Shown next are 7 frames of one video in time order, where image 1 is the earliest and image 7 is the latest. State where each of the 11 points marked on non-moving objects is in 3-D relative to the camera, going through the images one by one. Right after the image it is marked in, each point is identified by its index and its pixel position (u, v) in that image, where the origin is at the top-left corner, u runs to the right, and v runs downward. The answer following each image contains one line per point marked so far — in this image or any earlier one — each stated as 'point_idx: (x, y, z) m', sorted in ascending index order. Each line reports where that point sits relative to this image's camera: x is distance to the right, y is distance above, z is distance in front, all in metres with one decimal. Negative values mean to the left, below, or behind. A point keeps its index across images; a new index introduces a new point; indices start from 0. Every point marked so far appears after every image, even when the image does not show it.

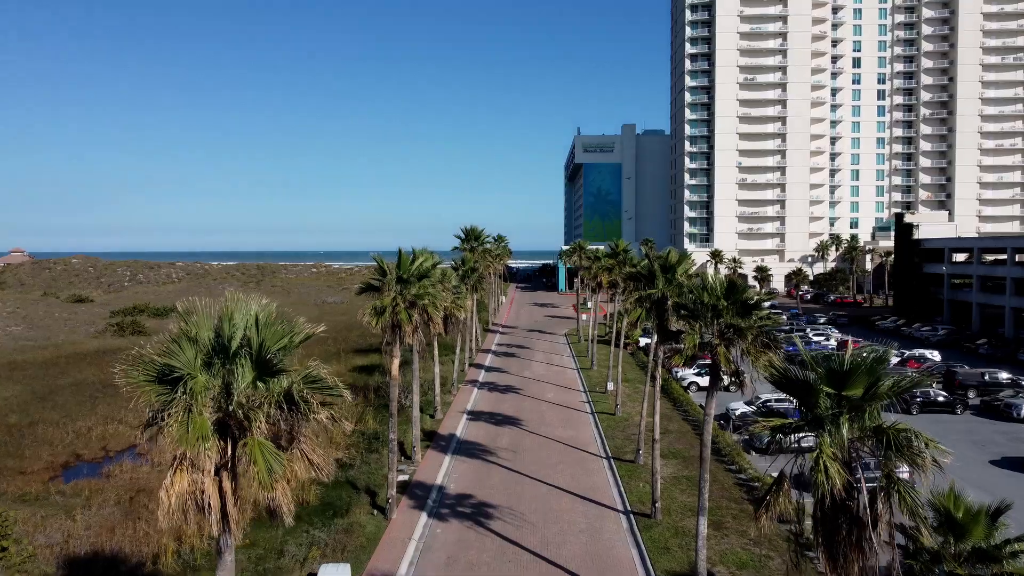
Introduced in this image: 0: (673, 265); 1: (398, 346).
0: (+4.3, +0.6, +16.3) m
1: (-3.2, -1.7, +17.0) m
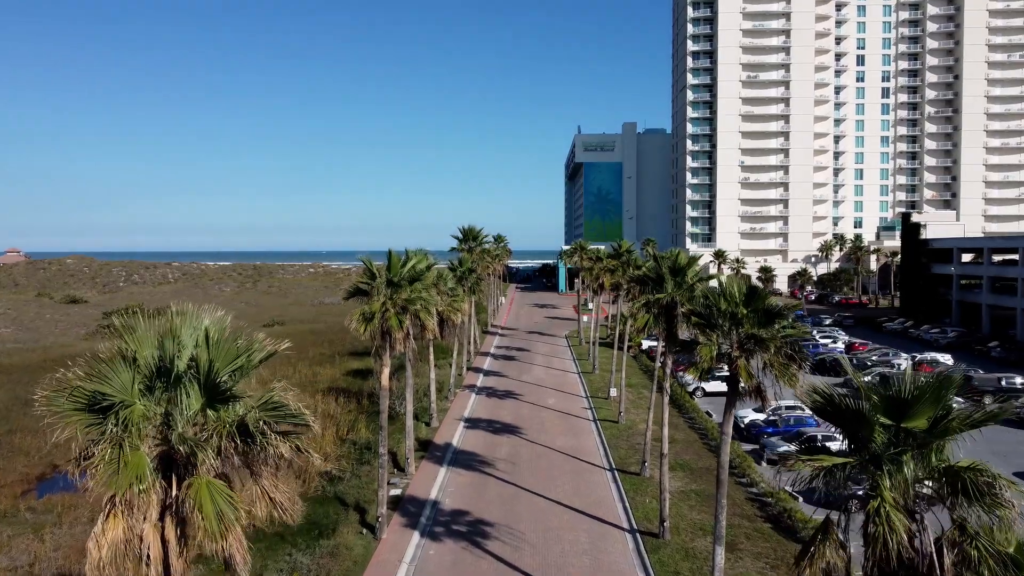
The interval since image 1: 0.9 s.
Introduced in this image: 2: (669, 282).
0: (+4.2, +0.5, +15.2) m
1: (-3.2, -1.8, +15.9) m
2: (+3.9, +0.2, +15.2) m
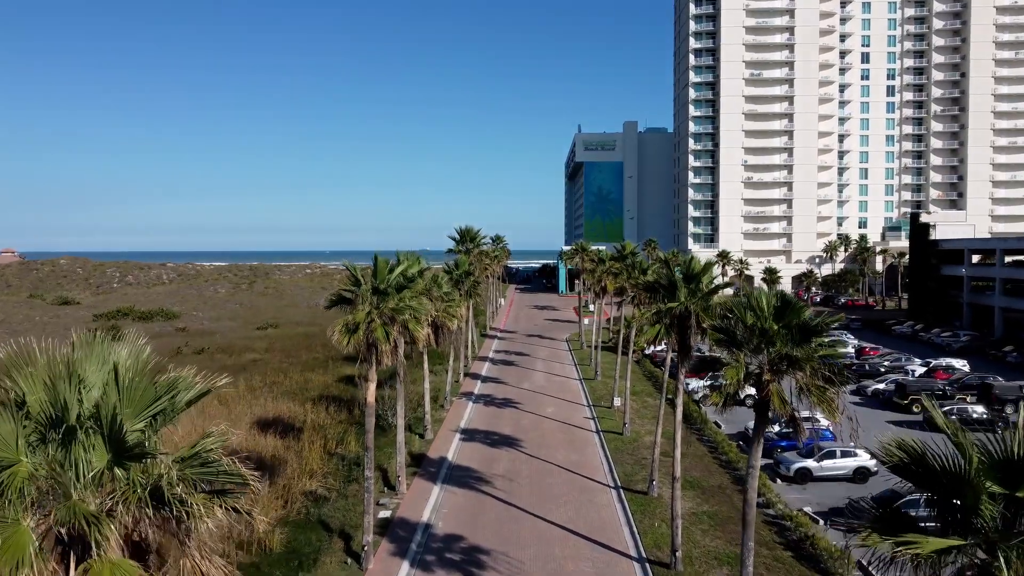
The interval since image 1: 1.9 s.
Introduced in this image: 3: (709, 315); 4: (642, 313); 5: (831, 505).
0: (+4.2, +0.3, +13.8) m
1: (-3.3, -1.9, +14.6) m
2: (+3.8, +0.1, +13.8) m
3: (+4.3, -0.6, +13.4) m
4: (+3.1, -0.6, +14.8) m
5: (+9.4, -6.4, +18.2) m
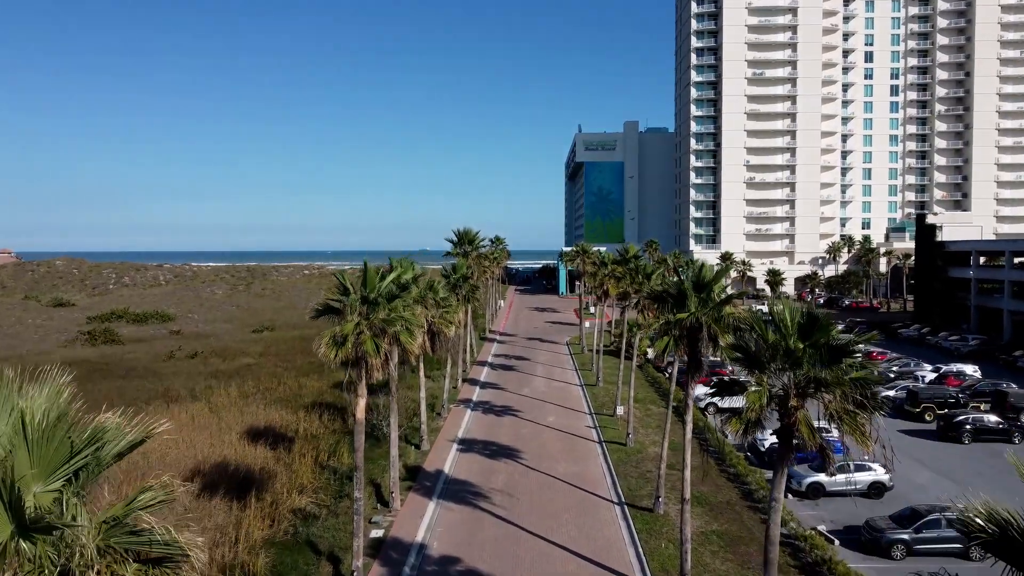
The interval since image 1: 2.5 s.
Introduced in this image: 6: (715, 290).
0: (+4.1, +0.1, +13.0) m
1: (-3.3, -2.1, +13.7) m
2: (+3.8, -0.1, +12.9) m
3: (+4.2, -0.8, +12.5) m
4: (+3.1, -0.8, +13.9) m
5: (+9.4, -6.6, +17.3) m
6: (+4.3, 0.0, +13.0) m
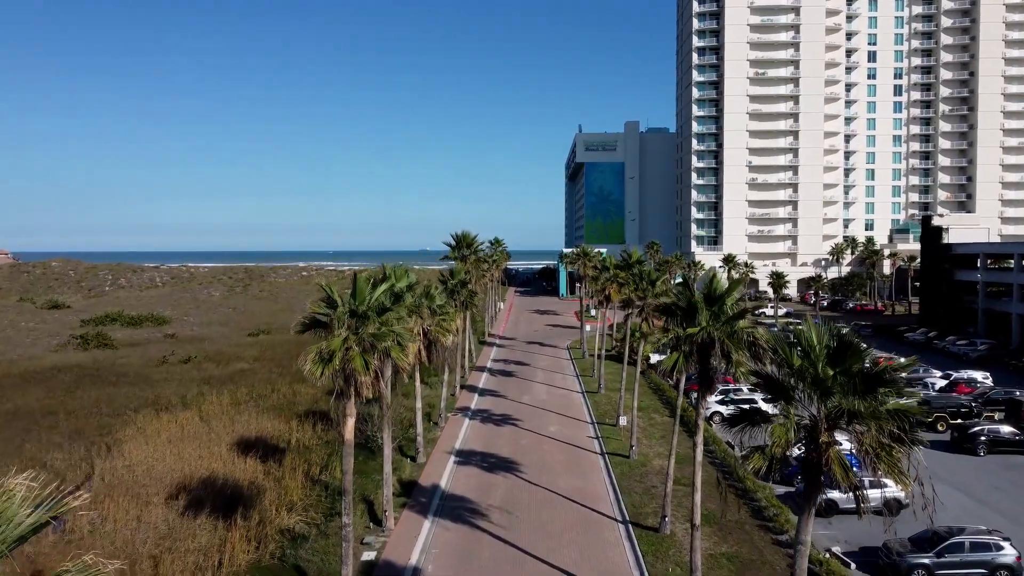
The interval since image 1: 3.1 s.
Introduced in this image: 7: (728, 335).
0: (+4.1, -0.2, +12.1) m
1: (-3.3, -2.4, +12.9) m
2: (+3.7, -0.4, +12.1) m
3: (+4.2, -1.0, +11.7) m
4: (+3.1, -1.1, +13.1) m
5: (+9.4, -6.9, +16.5) m
6: (+4.2, -0.3, +12.1) m
7: (+4.1, -0.9, +11.8) m
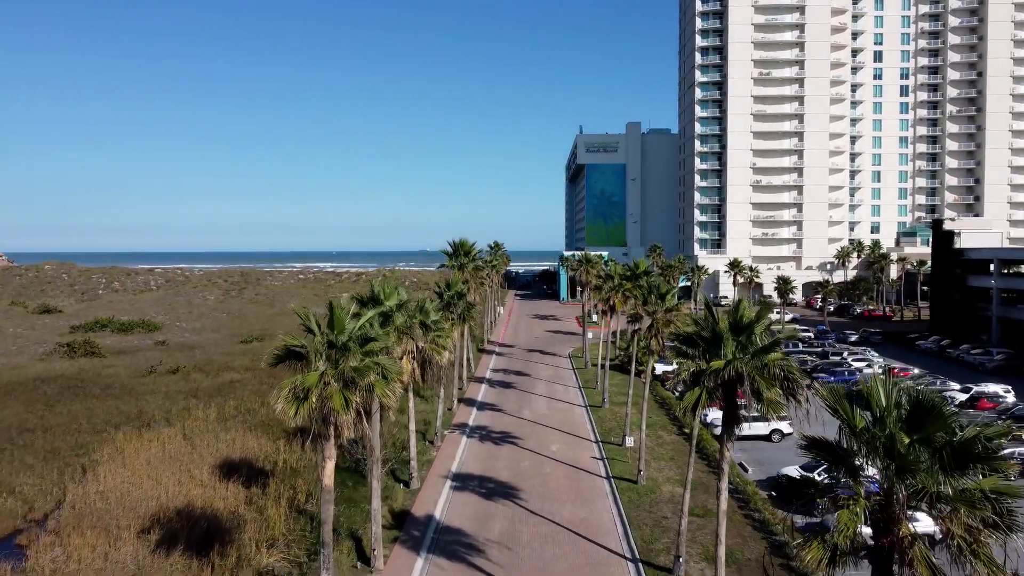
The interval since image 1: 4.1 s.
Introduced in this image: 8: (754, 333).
0: (+4.1, -0.6, +10.7) m
1: (-3.3, -2.9, +11.4) m
2: (+3.7, -0.9, +10.7) m
3: (+4.2, -1.5, +10.2) m
4: (+3.1, -1.5, +11.6) m
5: (+9.4, -7.4, +15.1) m
6: (+4.2, -0.8, +10.7) m
7: (+4.1, -1.4, +10.3) m
8: (+4.2, -0.8, +10.7) m
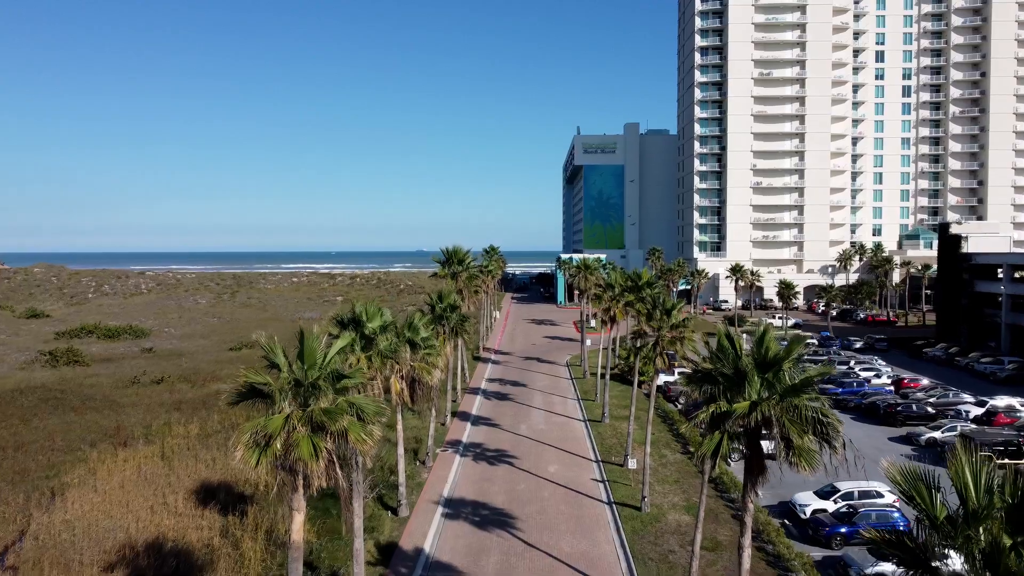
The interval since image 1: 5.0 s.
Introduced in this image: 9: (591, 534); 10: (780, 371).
0: (+4.0, -1.1, +9.3) m
1: (-3.4, -3.3, +10.0) m
2: (+3.6, -1.3, +9.3) m
3: (+4.1, -2.0, +8.9) m
4: (+3.0, -2.0, +10.3) m
5: (+9.3, -7.8, +13.8) m
6: (+4.1, -1.2, +9.3) m
7: (+4.0, -1.8, +9.0) m
8: (+4.1, -1.3, +9.3) m
9: (+2.4, -7.5, +18.8) m
10: (+4.1, -1.3, +9.3) m
